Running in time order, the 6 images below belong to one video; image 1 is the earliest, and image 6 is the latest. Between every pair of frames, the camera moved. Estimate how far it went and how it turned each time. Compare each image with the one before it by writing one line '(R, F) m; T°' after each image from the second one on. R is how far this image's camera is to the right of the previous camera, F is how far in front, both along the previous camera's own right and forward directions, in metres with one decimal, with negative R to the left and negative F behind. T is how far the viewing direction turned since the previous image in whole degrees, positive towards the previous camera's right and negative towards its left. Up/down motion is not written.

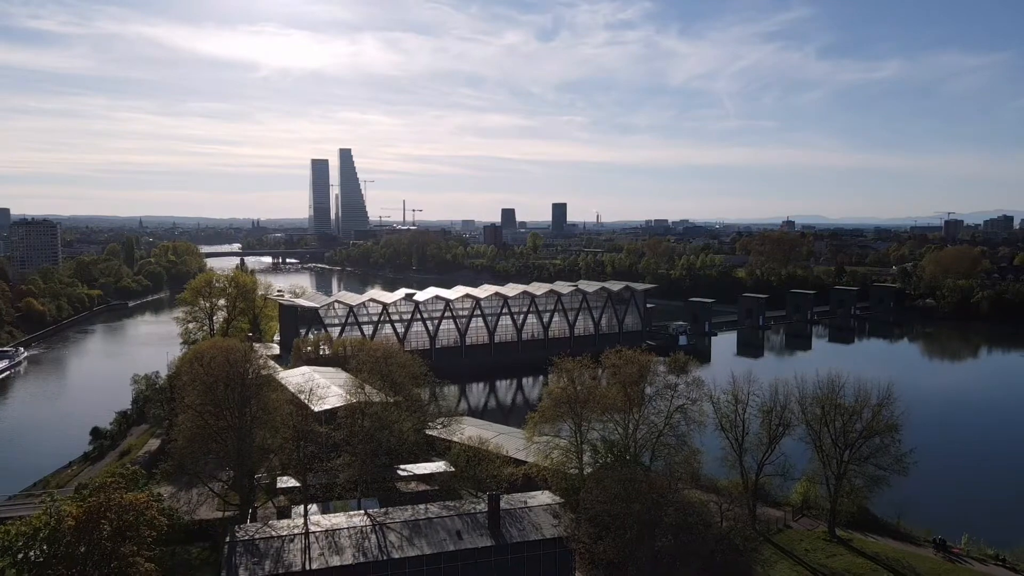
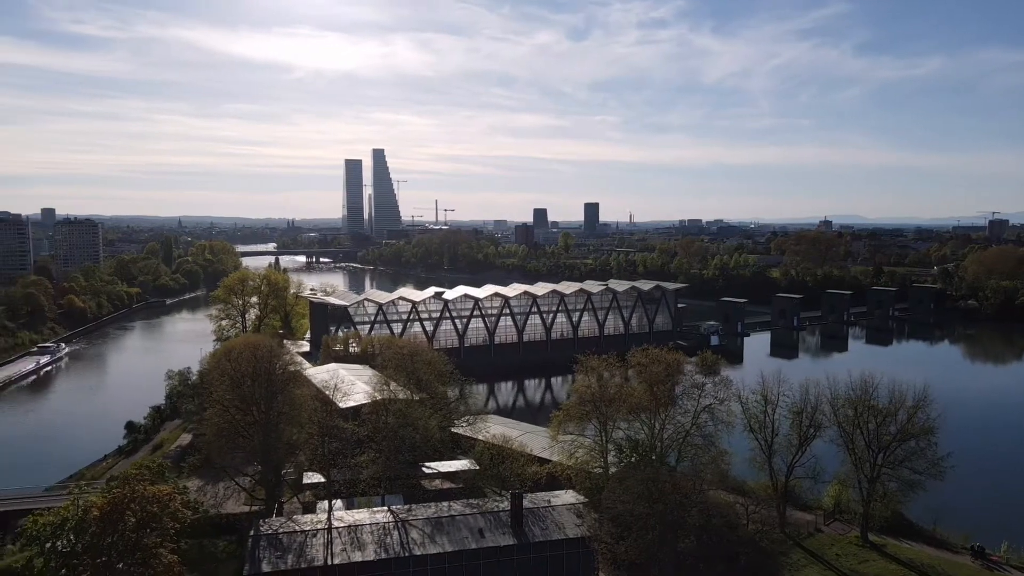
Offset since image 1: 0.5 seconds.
(+0.2, +0.2) m; -2°
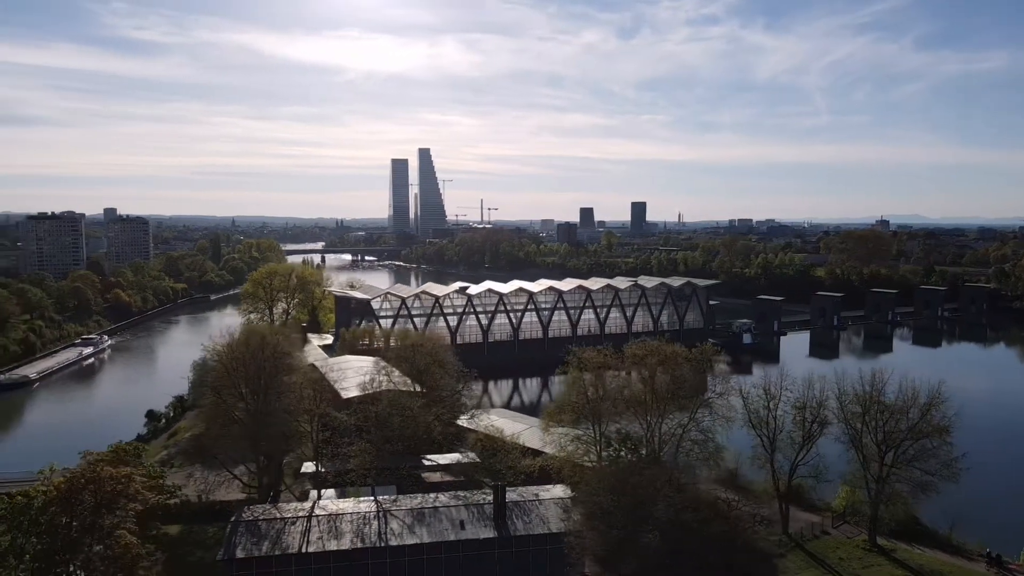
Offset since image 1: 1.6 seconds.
(+1.5, +0.5) m; -4°
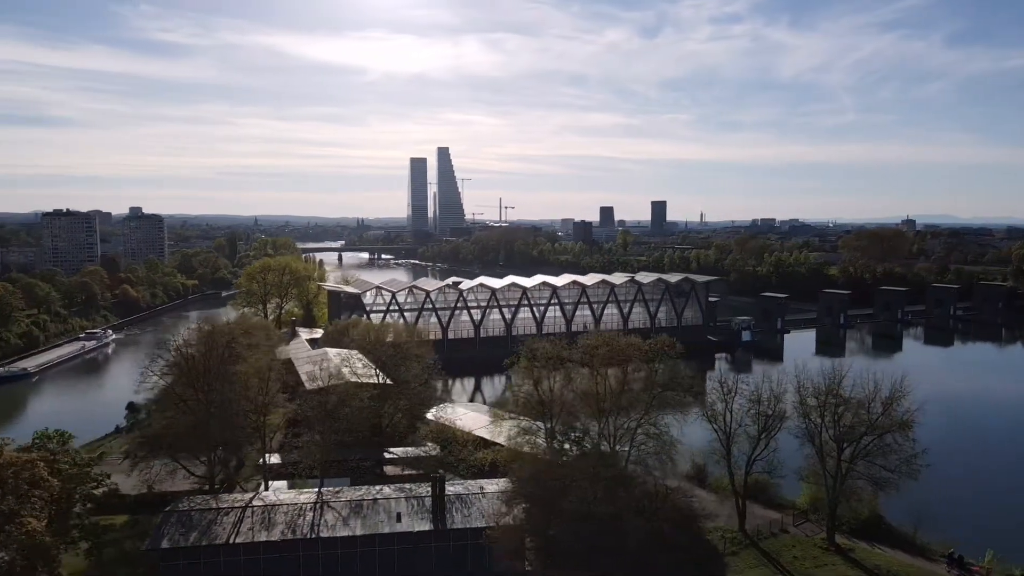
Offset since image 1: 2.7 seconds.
(+1.8, +0.5) m; -2°
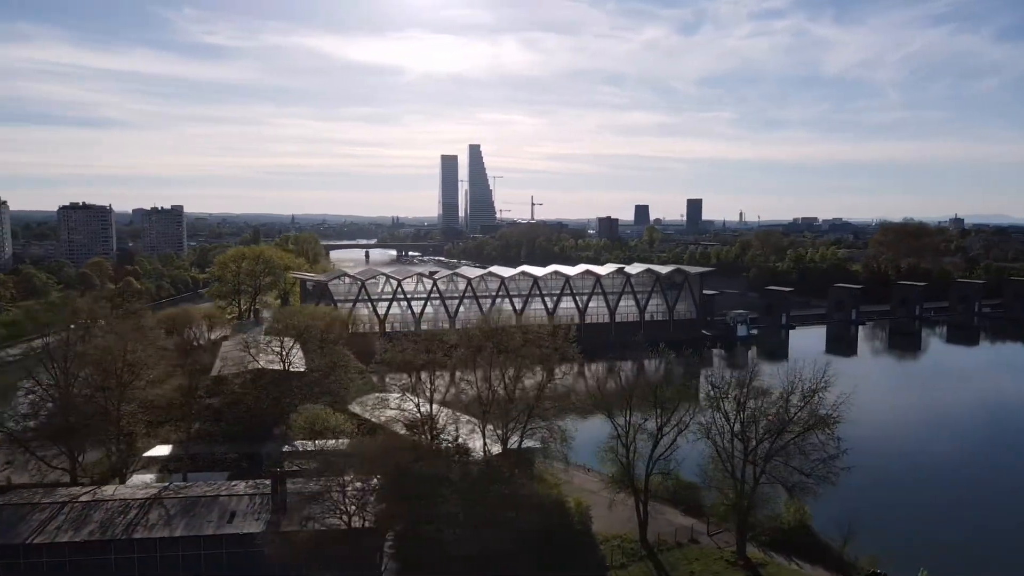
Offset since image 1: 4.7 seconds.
(+3.7, +2.3) m; -3°
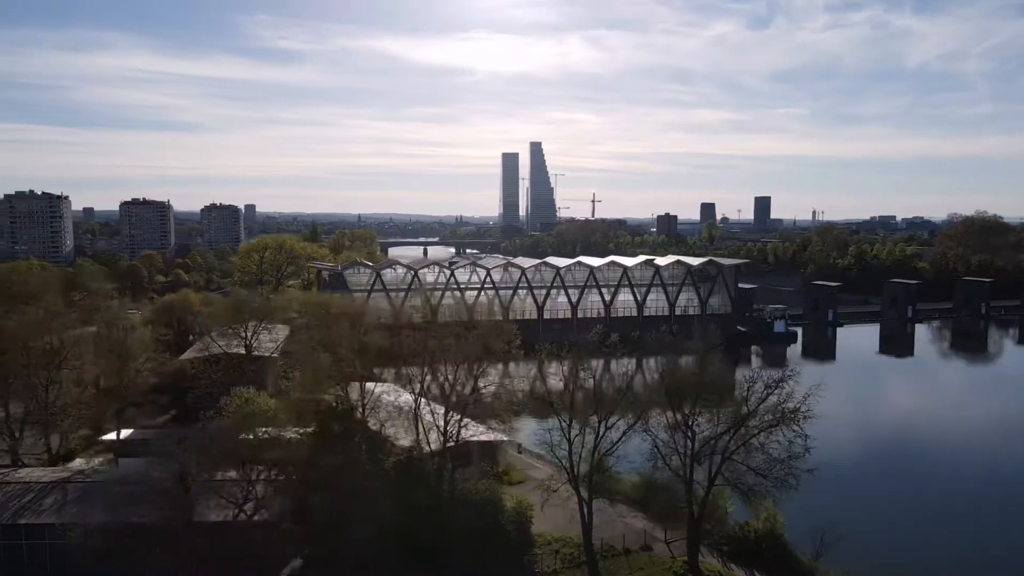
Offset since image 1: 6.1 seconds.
(+2.7, +1.7) m; -5°
